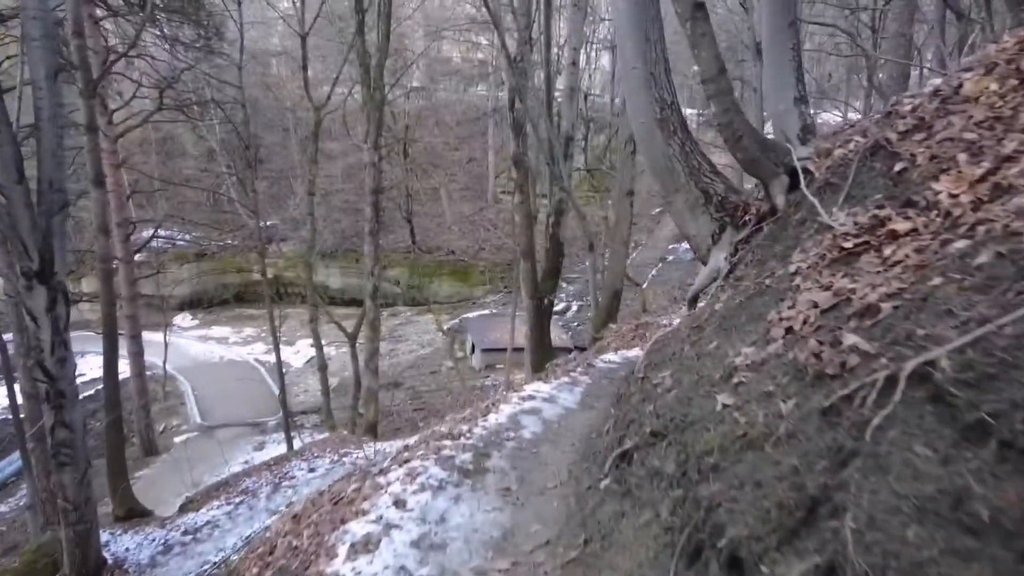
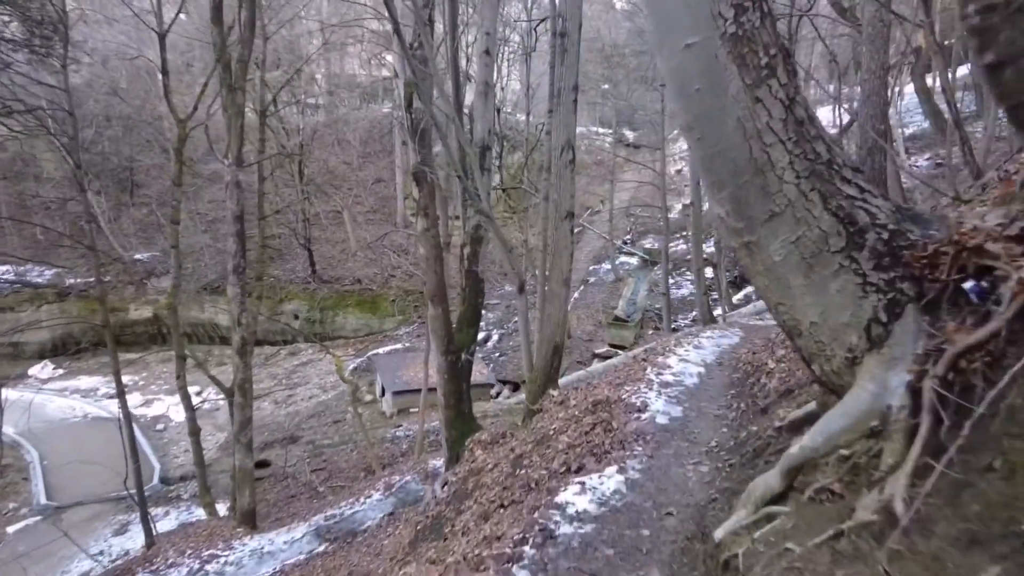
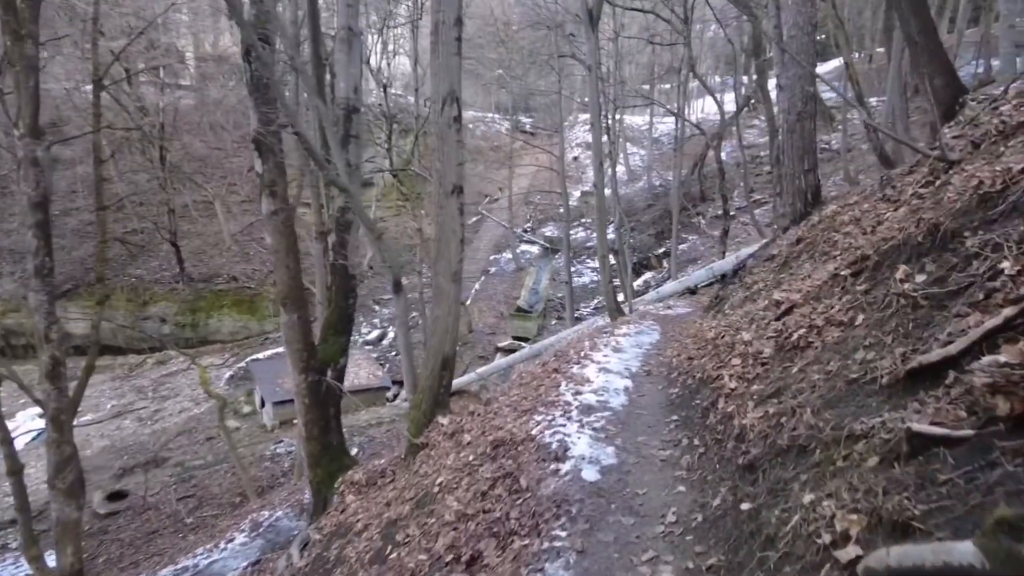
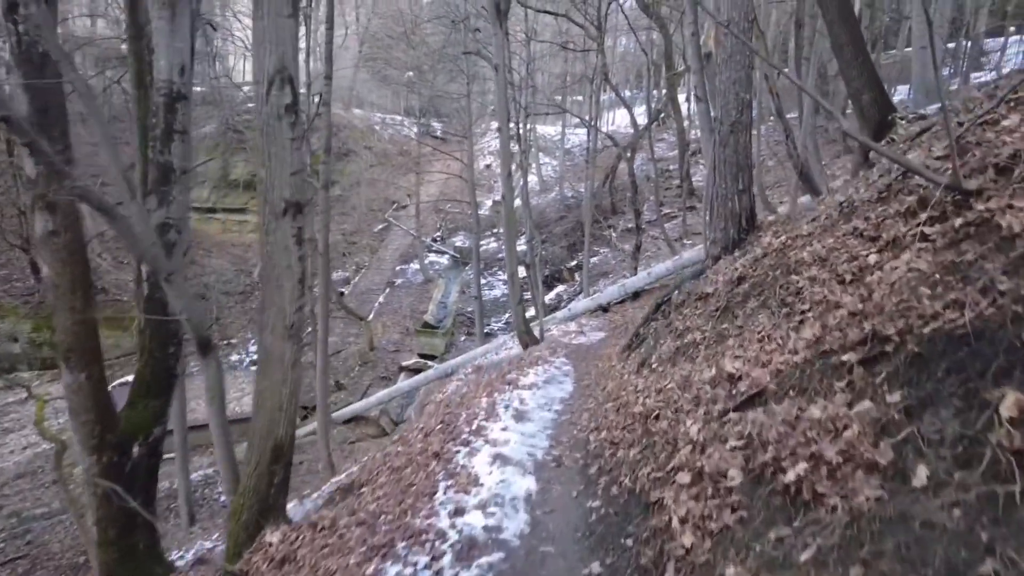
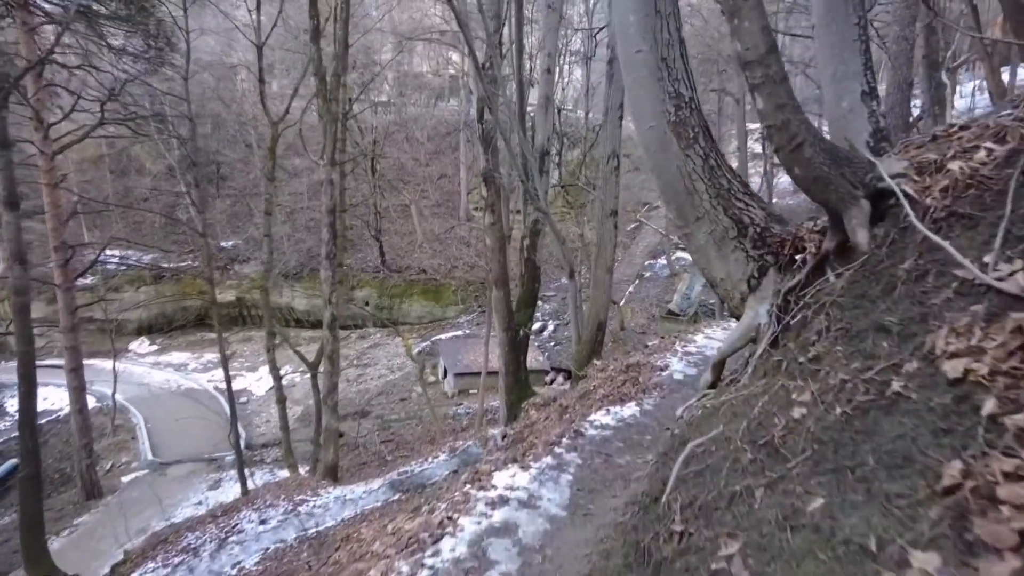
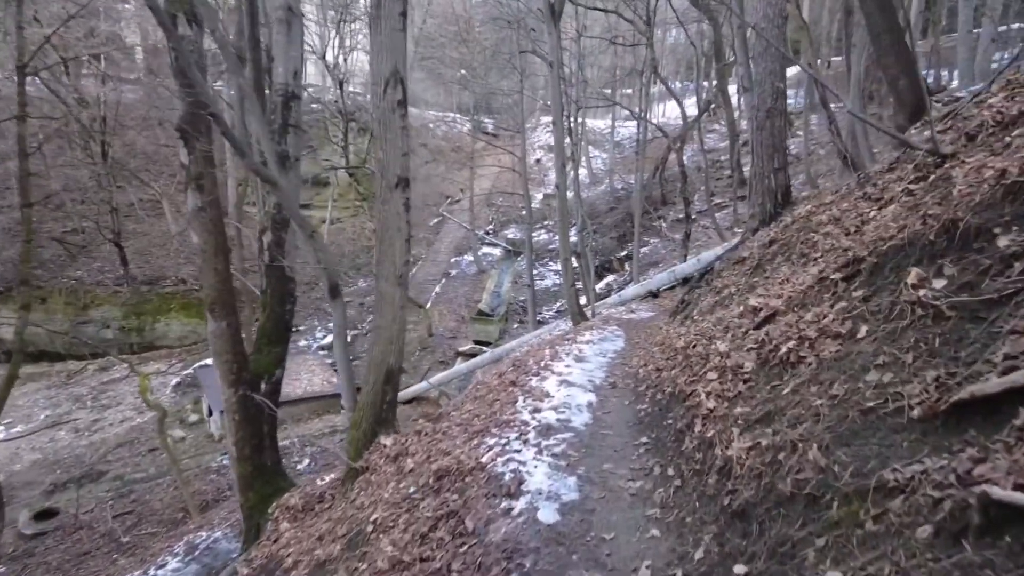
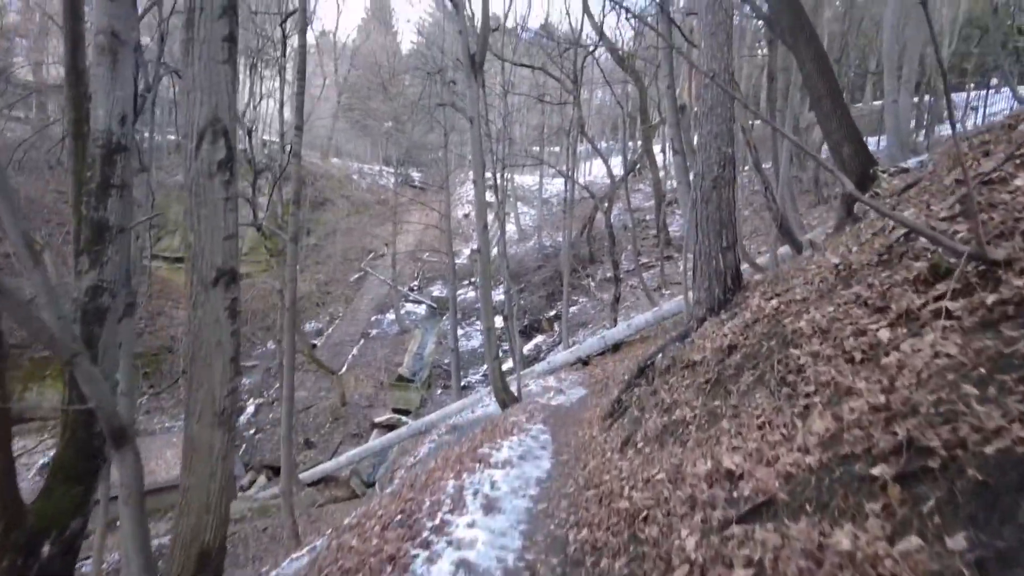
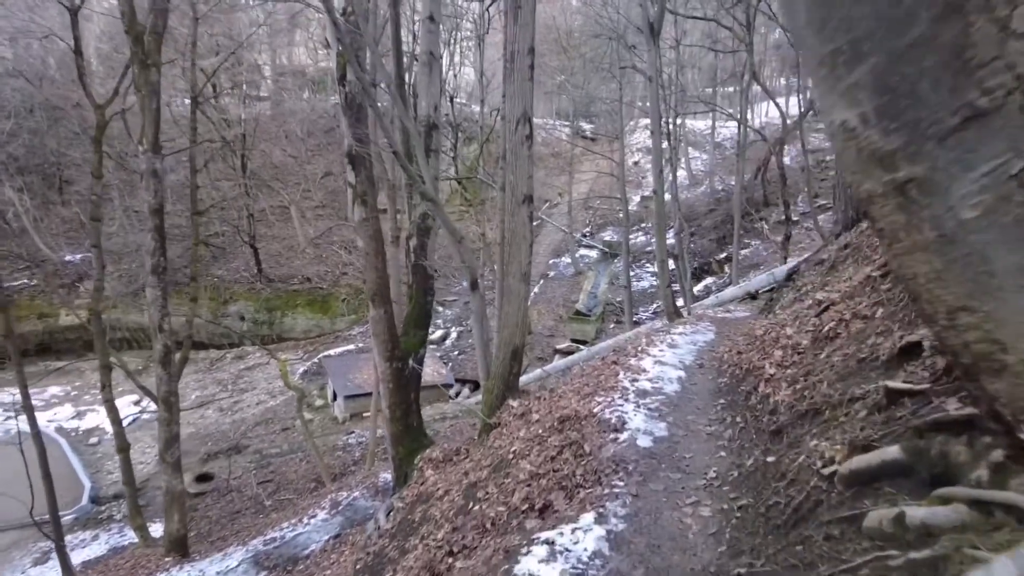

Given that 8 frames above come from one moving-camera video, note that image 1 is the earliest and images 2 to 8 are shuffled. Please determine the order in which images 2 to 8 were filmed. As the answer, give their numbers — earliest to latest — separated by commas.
5, 2, 8, 3, 6, 4, 7
